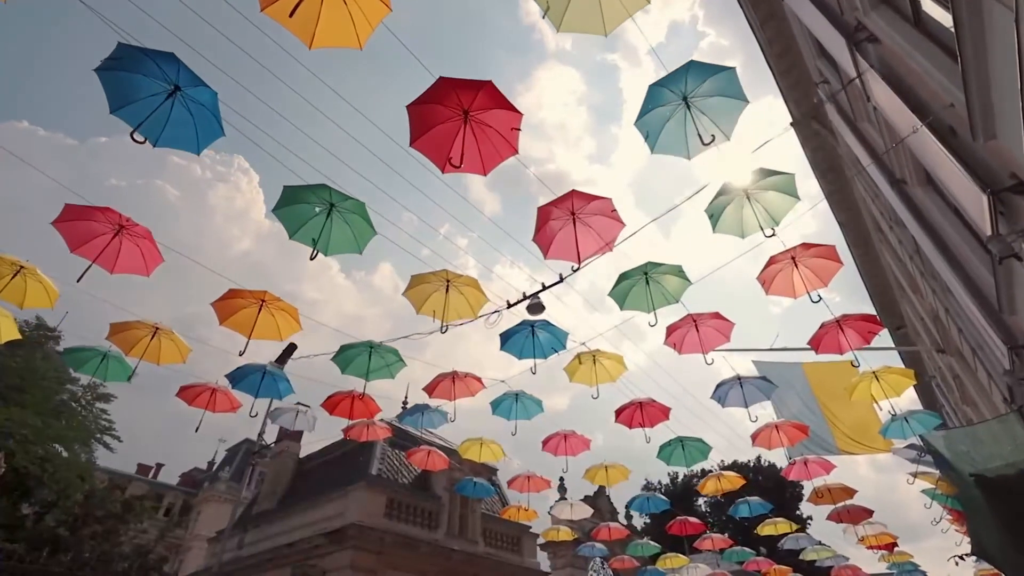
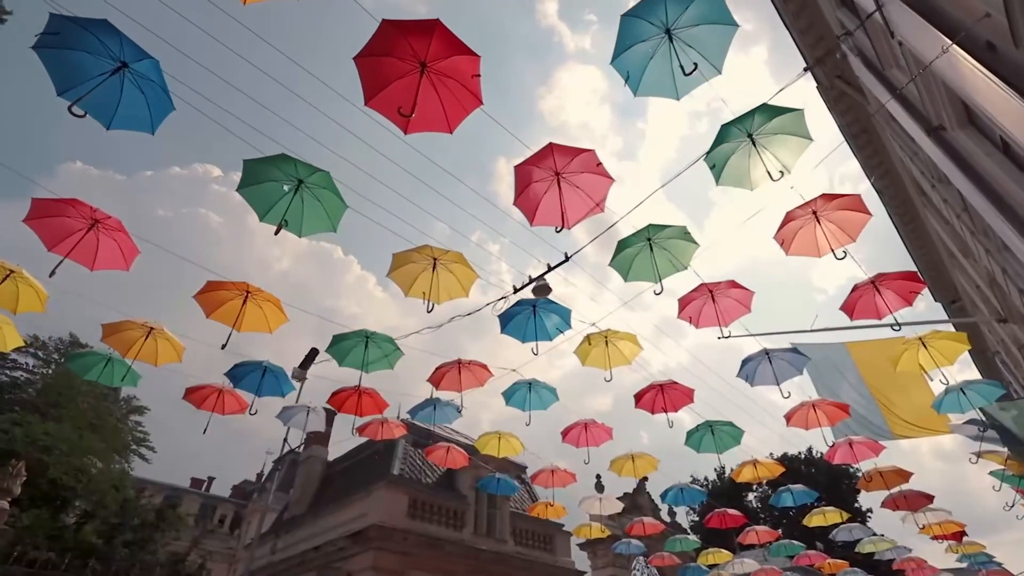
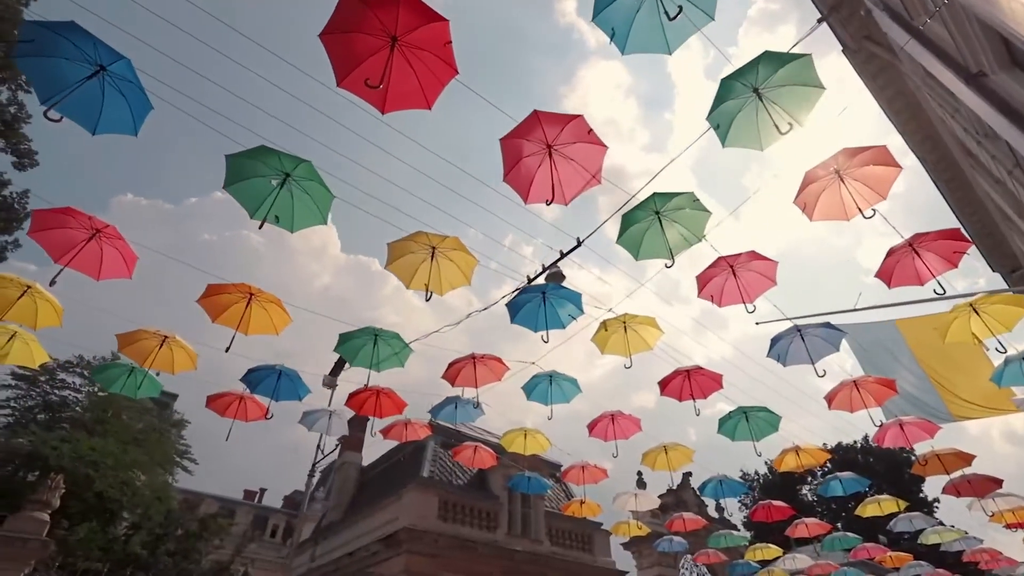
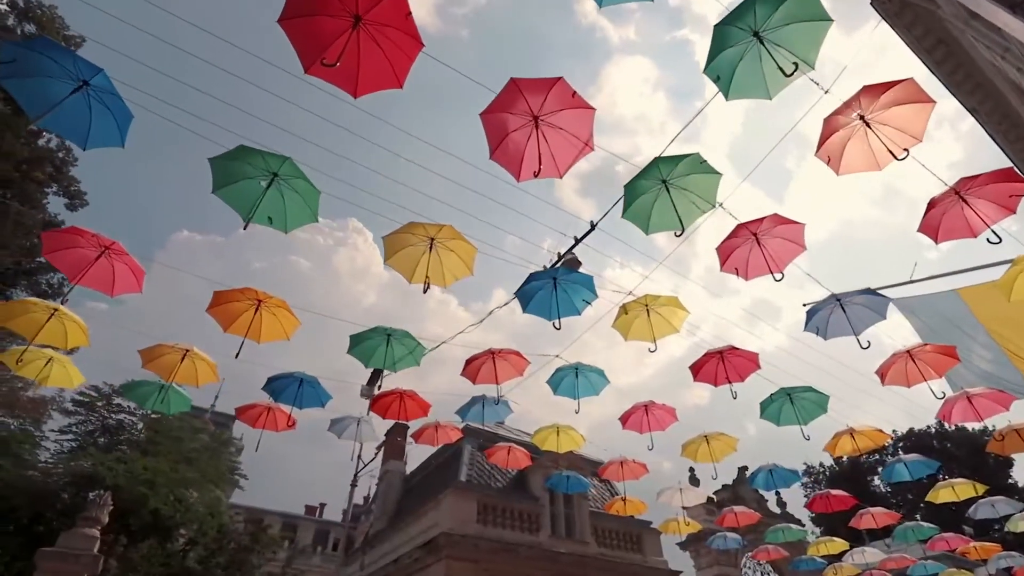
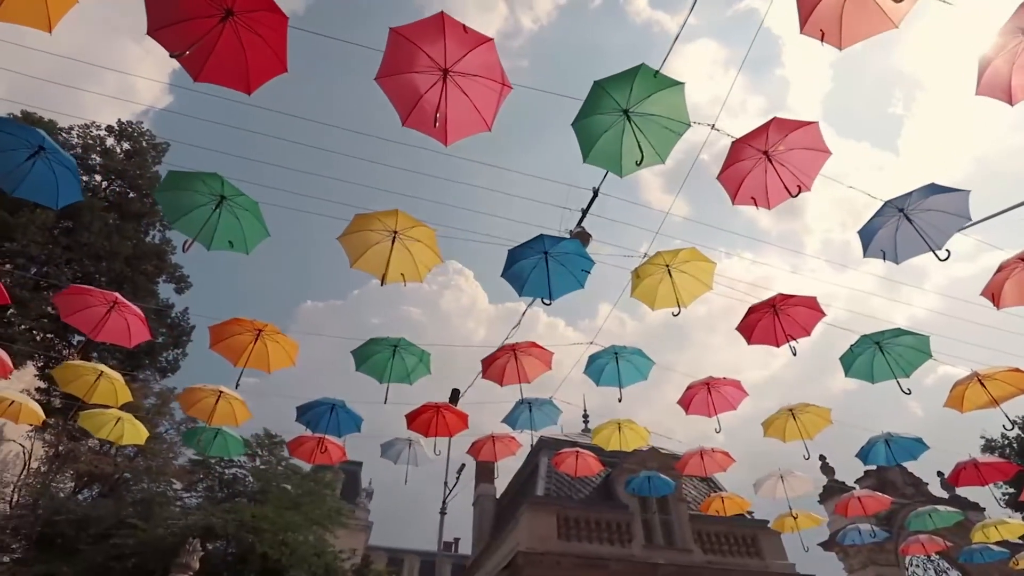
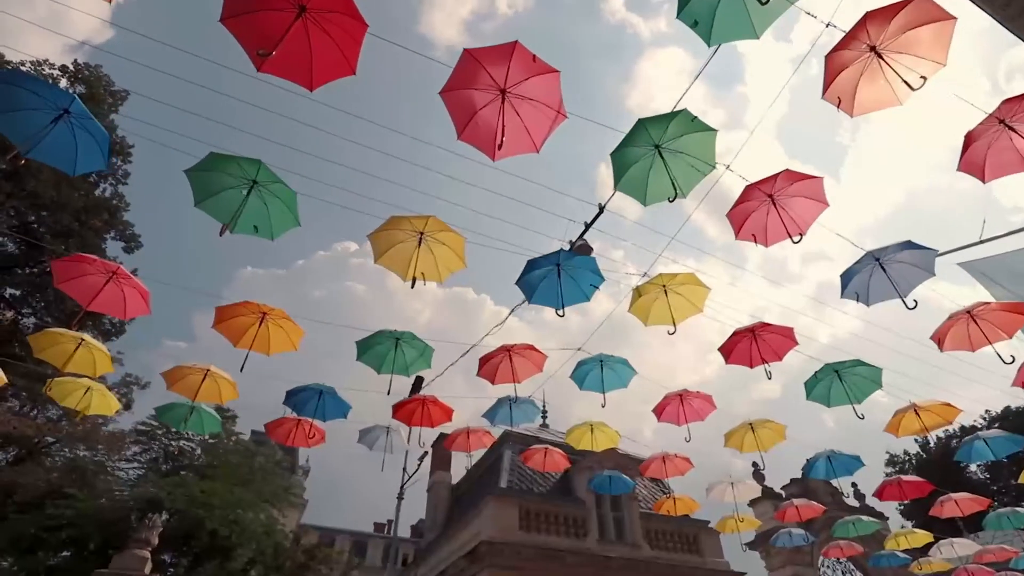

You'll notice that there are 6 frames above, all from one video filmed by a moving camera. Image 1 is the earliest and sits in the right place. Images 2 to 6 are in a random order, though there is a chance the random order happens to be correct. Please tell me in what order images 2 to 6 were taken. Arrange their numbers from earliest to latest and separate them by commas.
2, 3, 4, 6, 5
